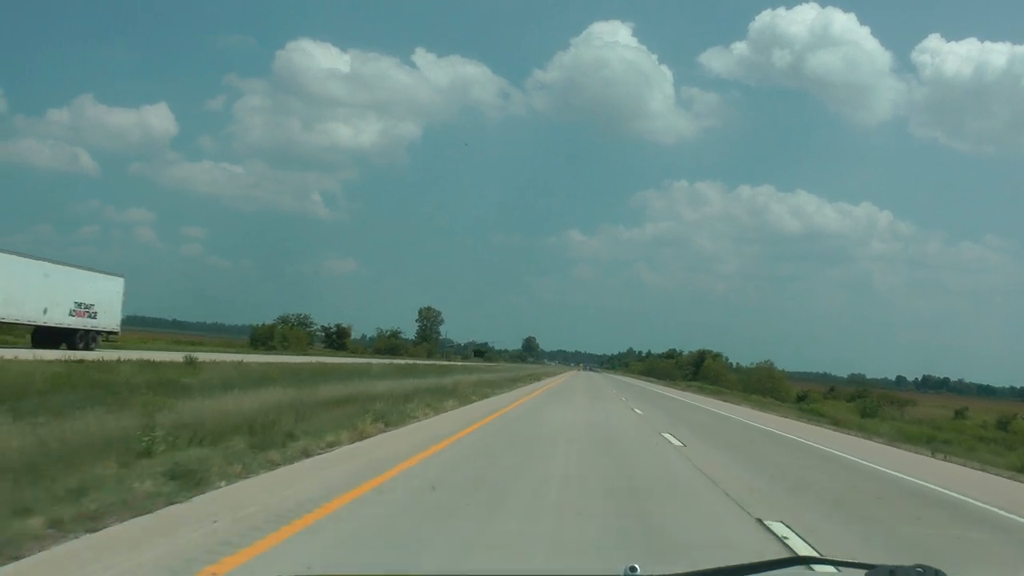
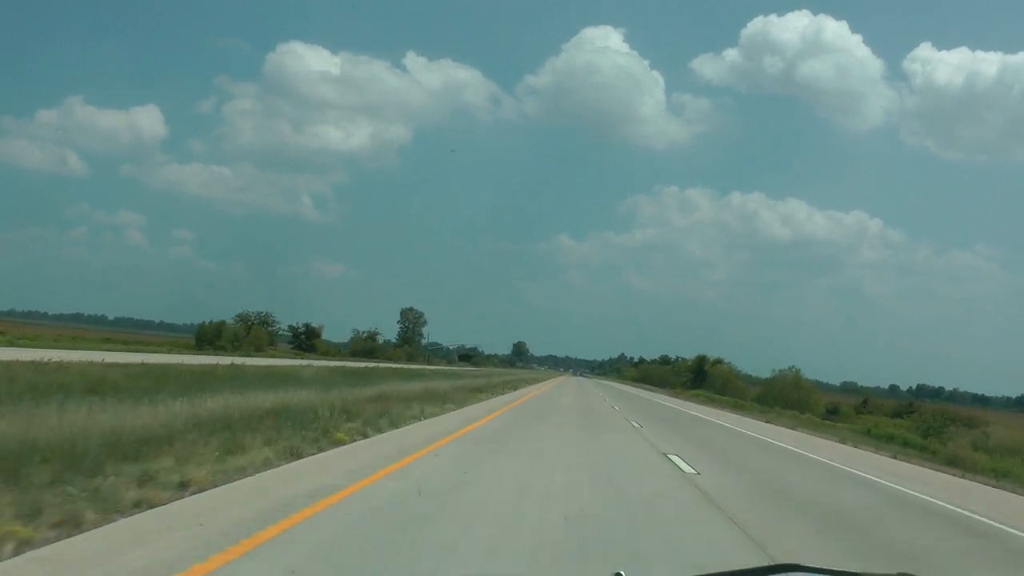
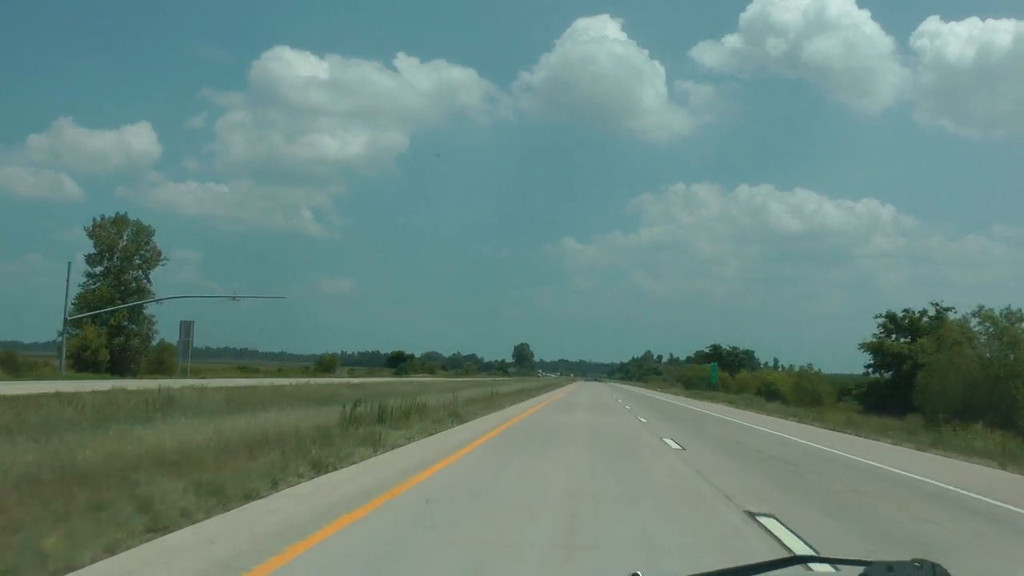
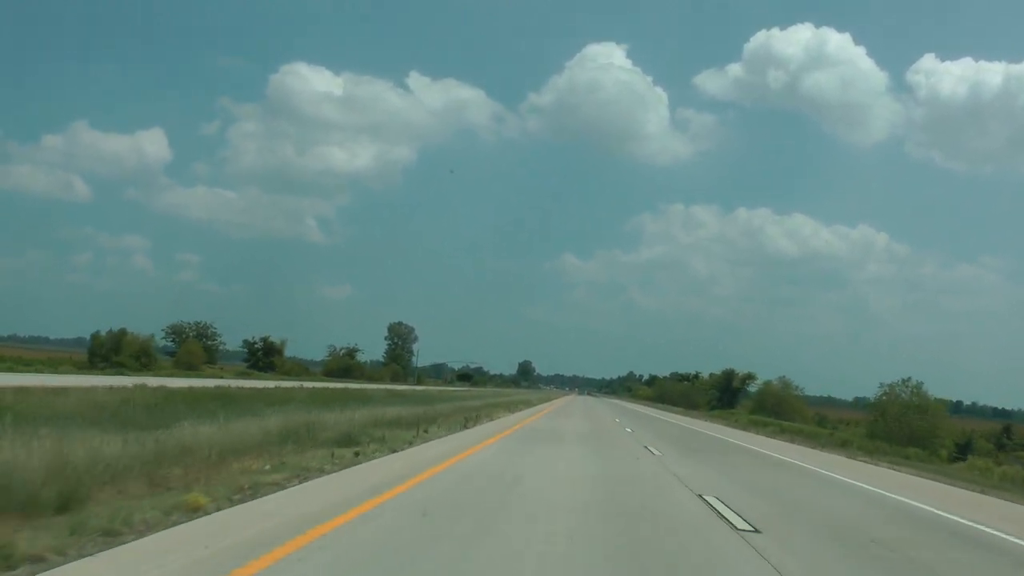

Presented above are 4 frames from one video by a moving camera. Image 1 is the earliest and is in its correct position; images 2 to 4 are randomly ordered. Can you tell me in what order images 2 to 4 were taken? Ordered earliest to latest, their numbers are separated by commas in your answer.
2, 4, 3
